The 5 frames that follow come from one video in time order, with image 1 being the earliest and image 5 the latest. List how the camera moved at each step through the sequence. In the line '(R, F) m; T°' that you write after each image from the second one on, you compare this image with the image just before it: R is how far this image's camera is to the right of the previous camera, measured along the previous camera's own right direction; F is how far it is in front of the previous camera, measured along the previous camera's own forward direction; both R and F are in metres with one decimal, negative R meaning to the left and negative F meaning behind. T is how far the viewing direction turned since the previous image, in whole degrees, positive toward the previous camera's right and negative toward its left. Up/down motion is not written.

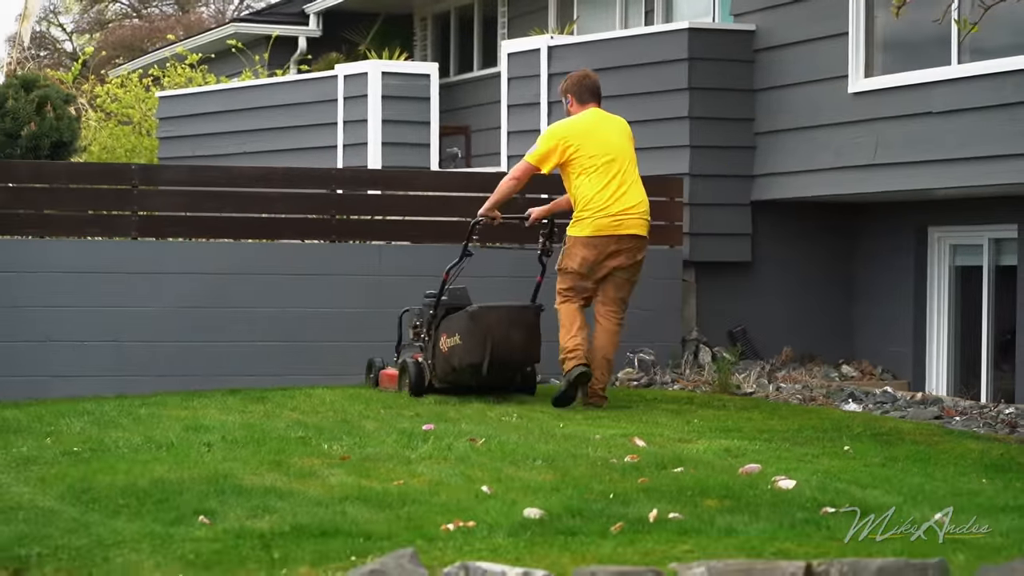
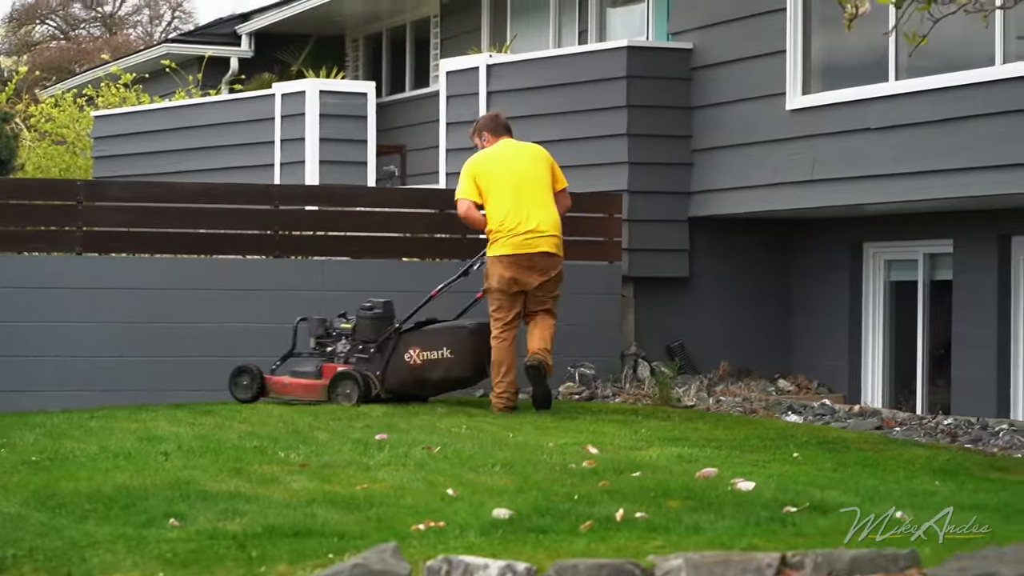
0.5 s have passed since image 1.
(-0.2, -0.1) m; +3°
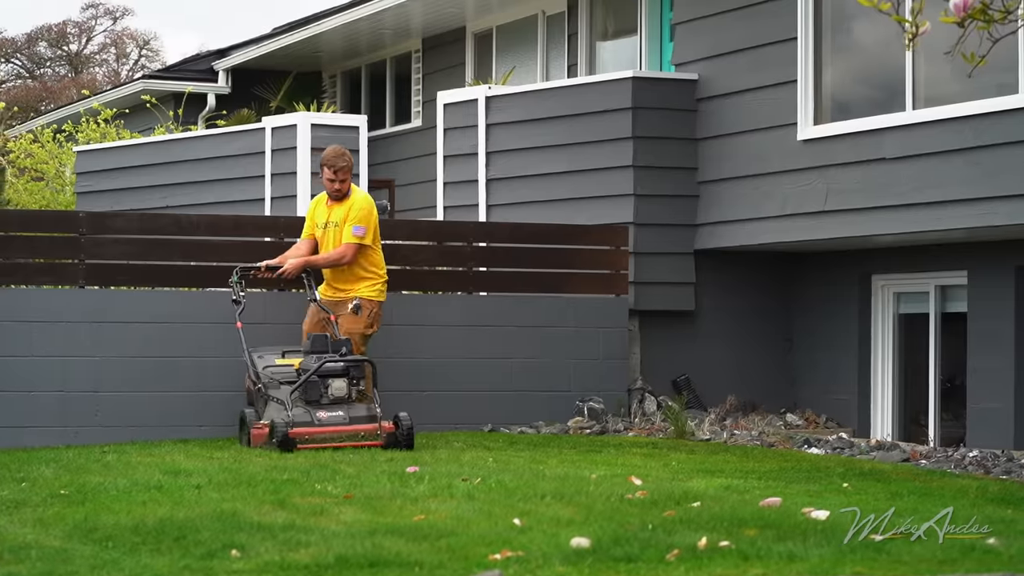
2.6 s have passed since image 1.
(-0.5, +0.2) m; +2°
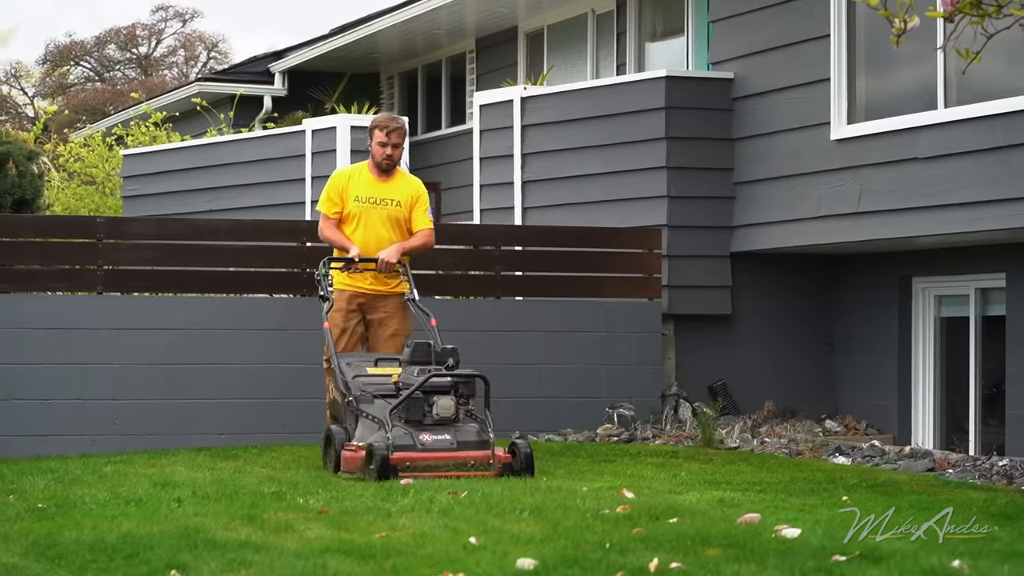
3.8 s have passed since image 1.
(+0.6, +0.2) m; -4°
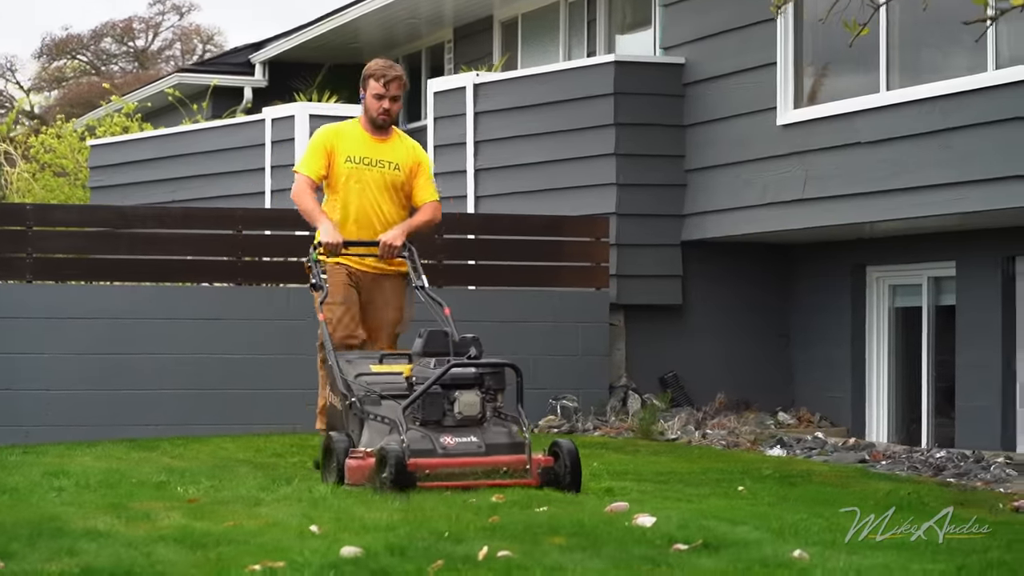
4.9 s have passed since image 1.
(+0.8, +0.2) m; -1°
